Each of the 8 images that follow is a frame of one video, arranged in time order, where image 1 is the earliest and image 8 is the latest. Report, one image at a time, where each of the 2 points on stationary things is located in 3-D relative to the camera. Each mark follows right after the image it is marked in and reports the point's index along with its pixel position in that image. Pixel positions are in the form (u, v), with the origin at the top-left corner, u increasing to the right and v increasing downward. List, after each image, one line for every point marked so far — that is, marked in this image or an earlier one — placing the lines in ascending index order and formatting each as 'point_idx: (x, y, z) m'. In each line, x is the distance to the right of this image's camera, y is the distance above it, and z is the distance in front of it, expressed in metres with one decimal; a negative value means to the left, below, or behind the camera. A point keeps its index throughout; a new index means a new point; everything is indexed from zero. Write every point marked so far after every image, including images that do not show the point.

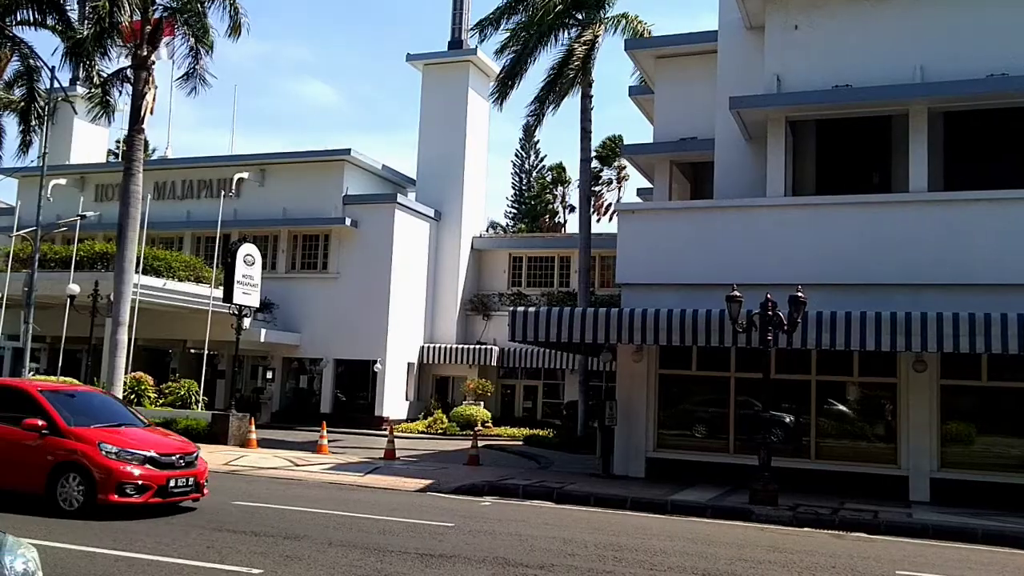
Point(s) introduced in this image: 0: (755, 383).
0: (+4.4, -1.7, +17.4) m
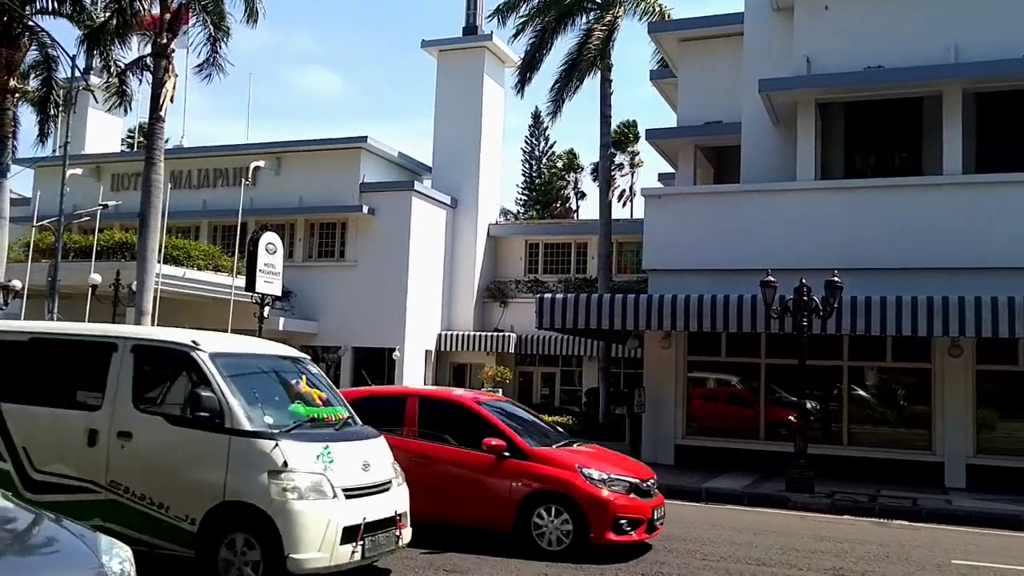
0: (+4.9, -1.4, +17.3) m
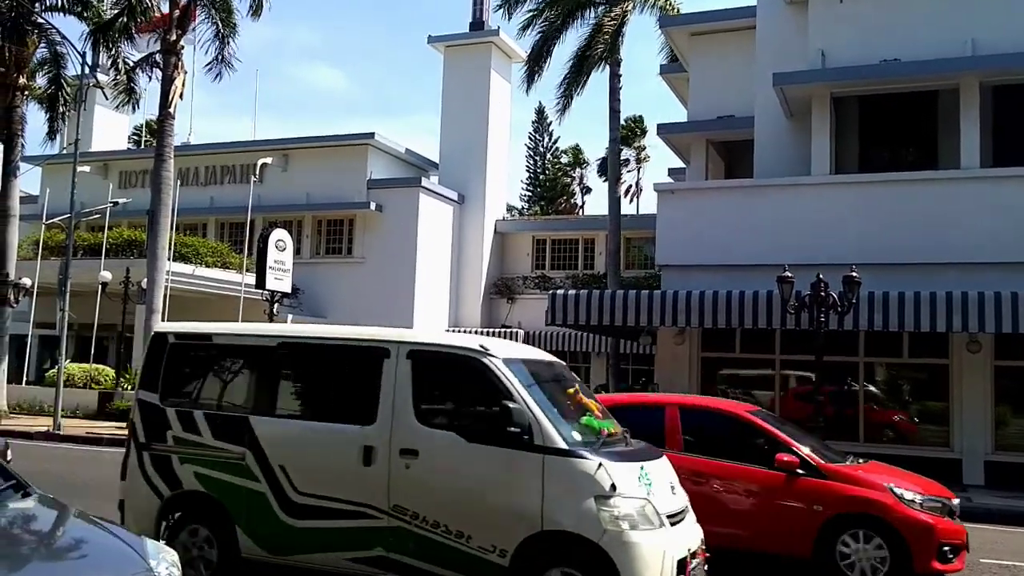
0: (+5.2, -1.4, +17.2) m
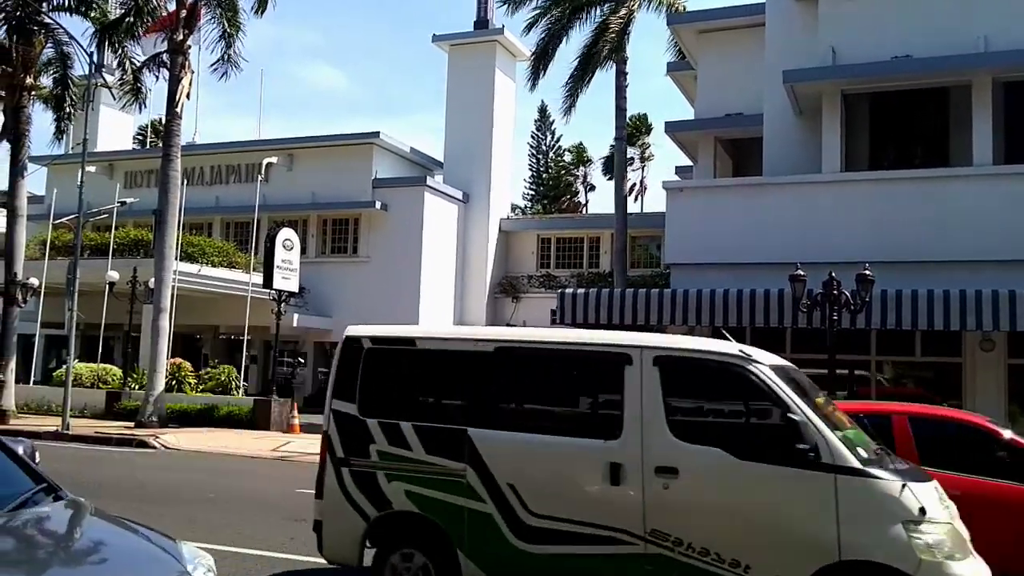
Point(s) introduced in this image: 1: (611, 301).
0: (+5.3, -1.3, +17.1) m
1: (+1.8, -0.2, +17.4) m
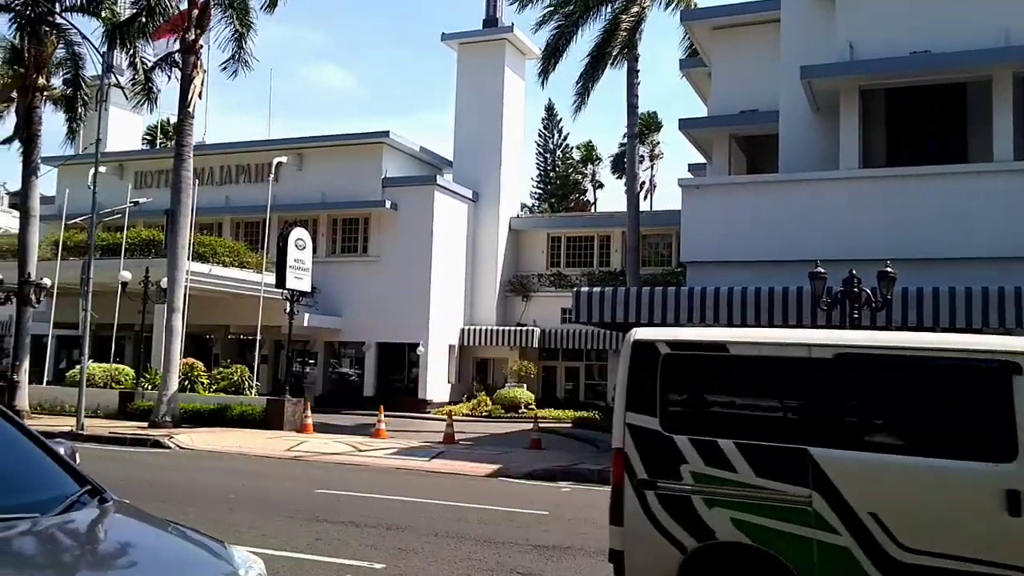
0: (+5.6, -1.3, +17.0) m
1: (+2.1, -0.2, +17.3) m
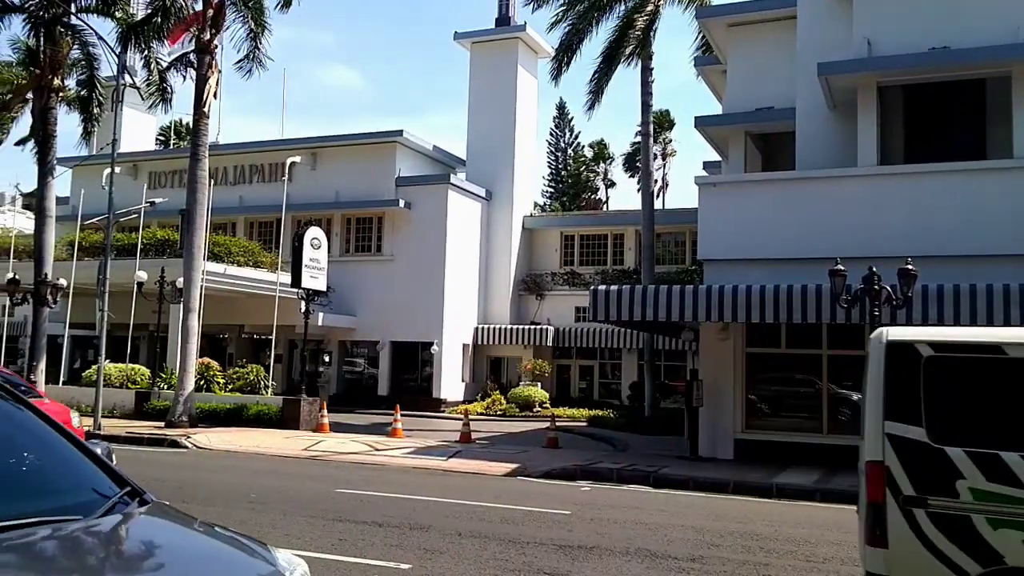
0: (+5.9, -1.2, +16.9) m
1: (+2.4, -0.2, +17.2) m
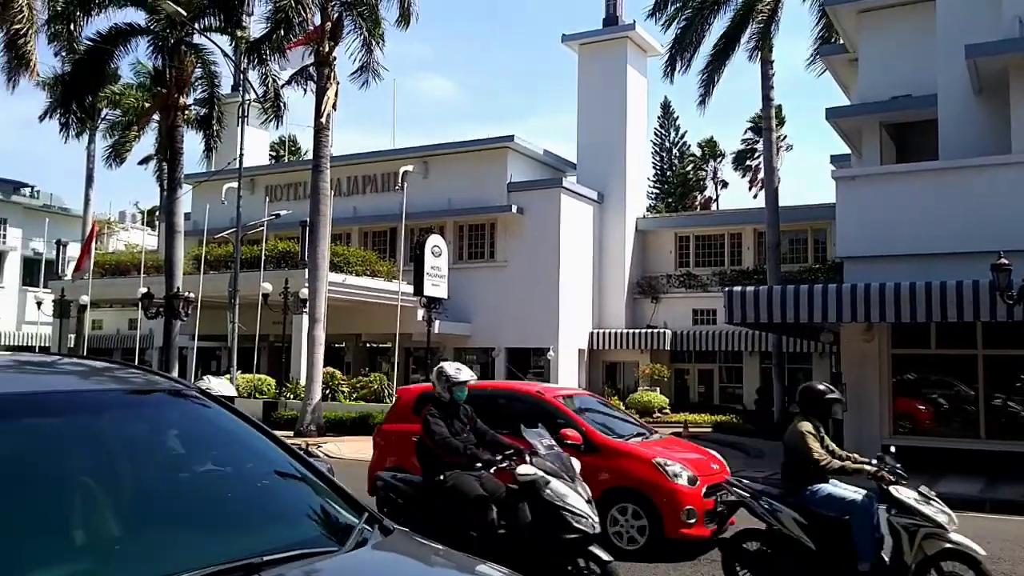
0: (+8.1, -1.2, +15.7) m
1: (+4.6, -0.2, +16.4) m
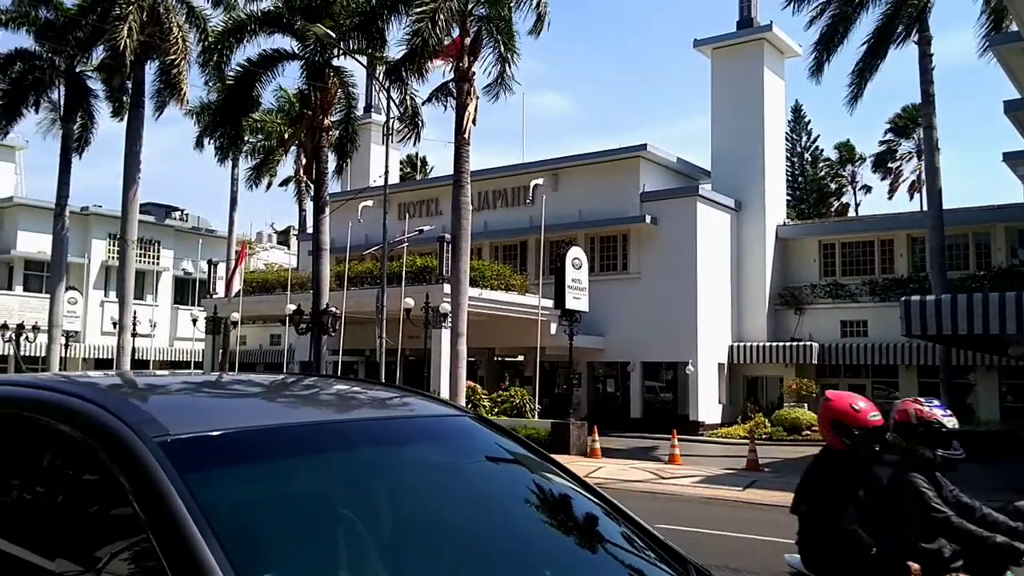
0: (+10.5, -1.2, +13.9) m
1: (+7.1, -0.3, +15.0) m
